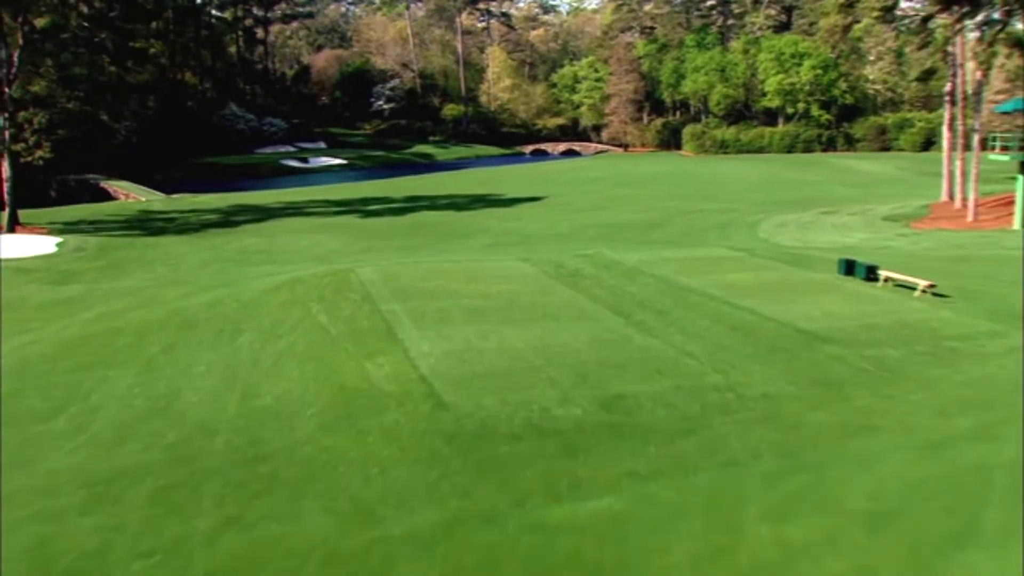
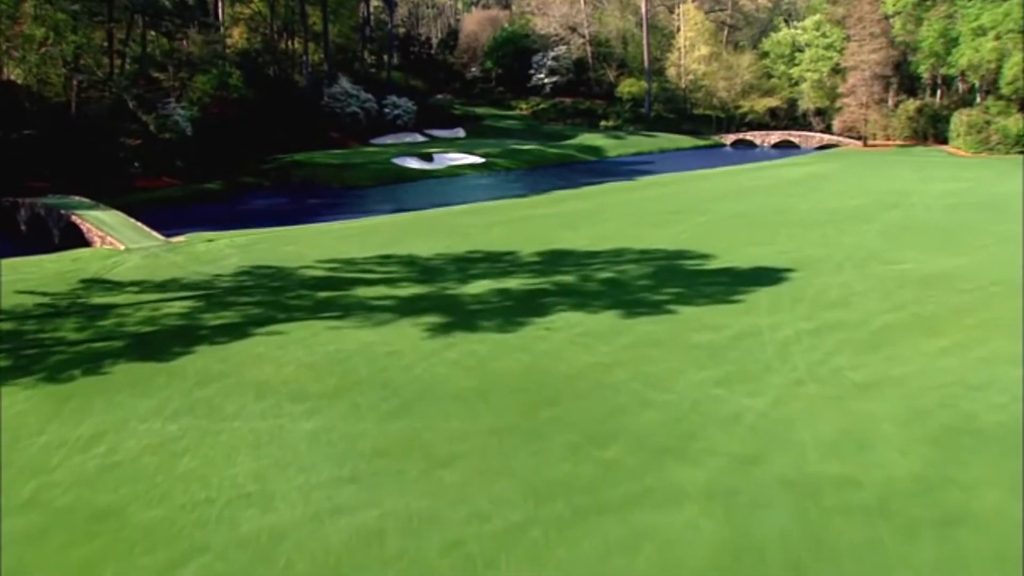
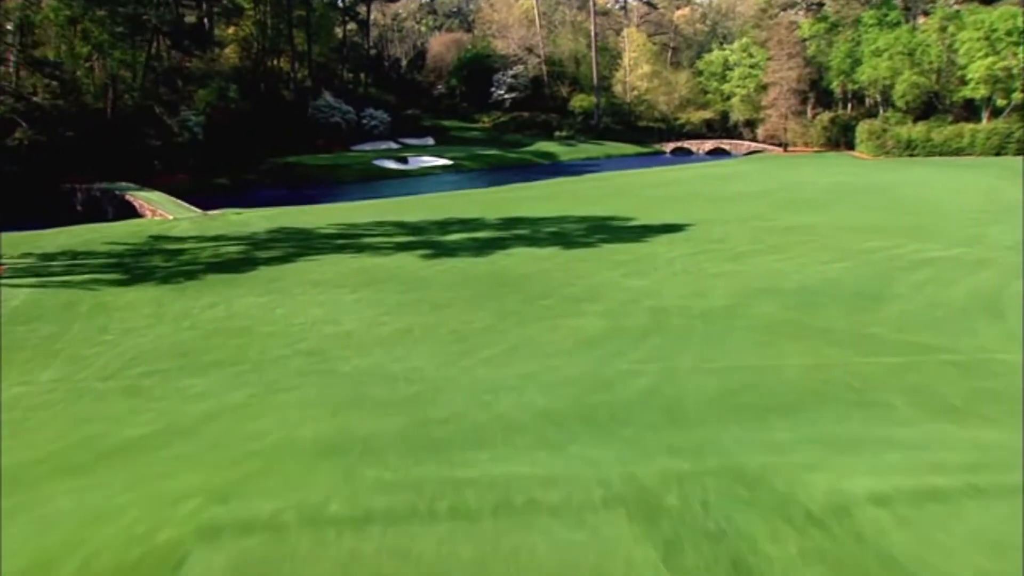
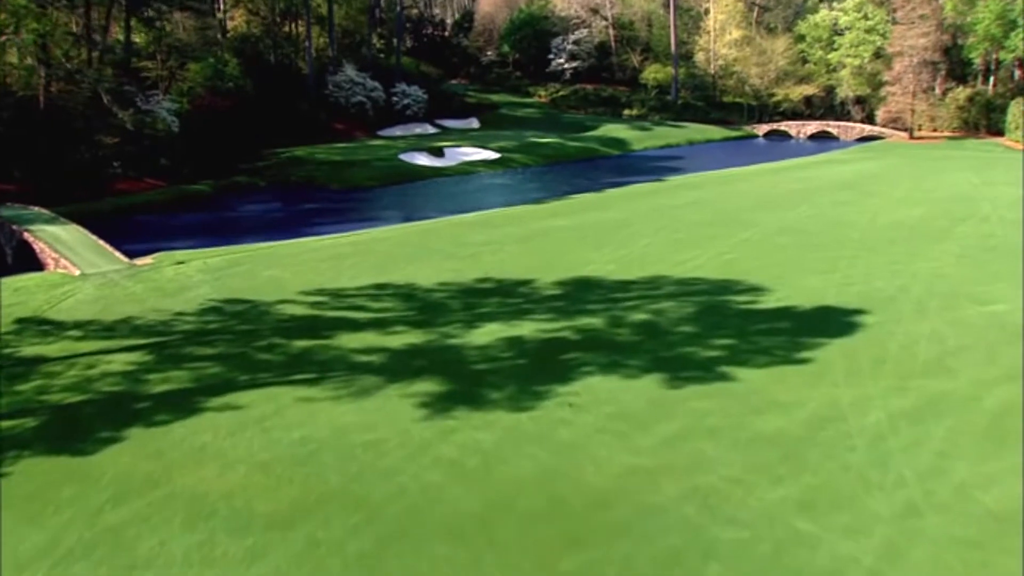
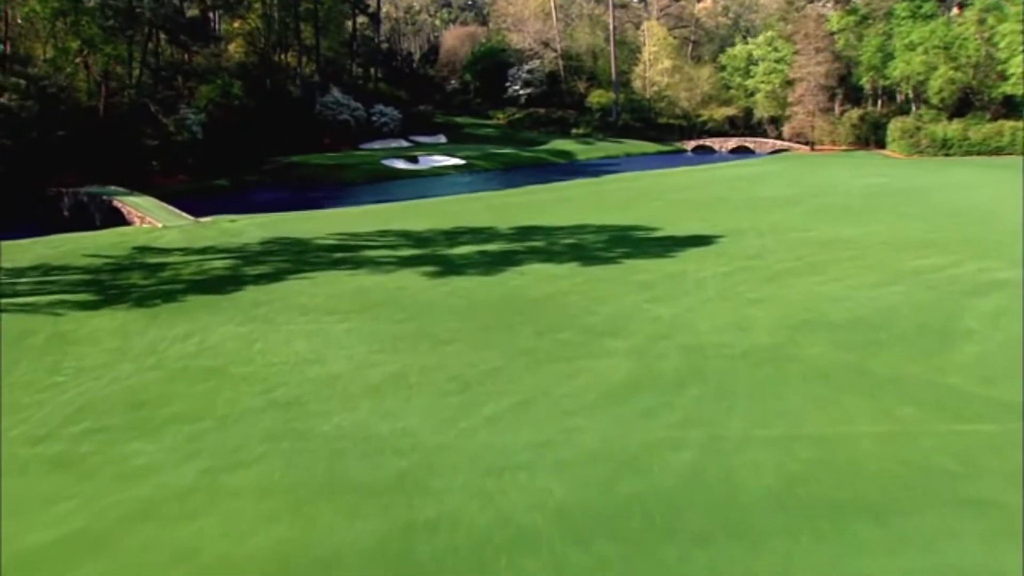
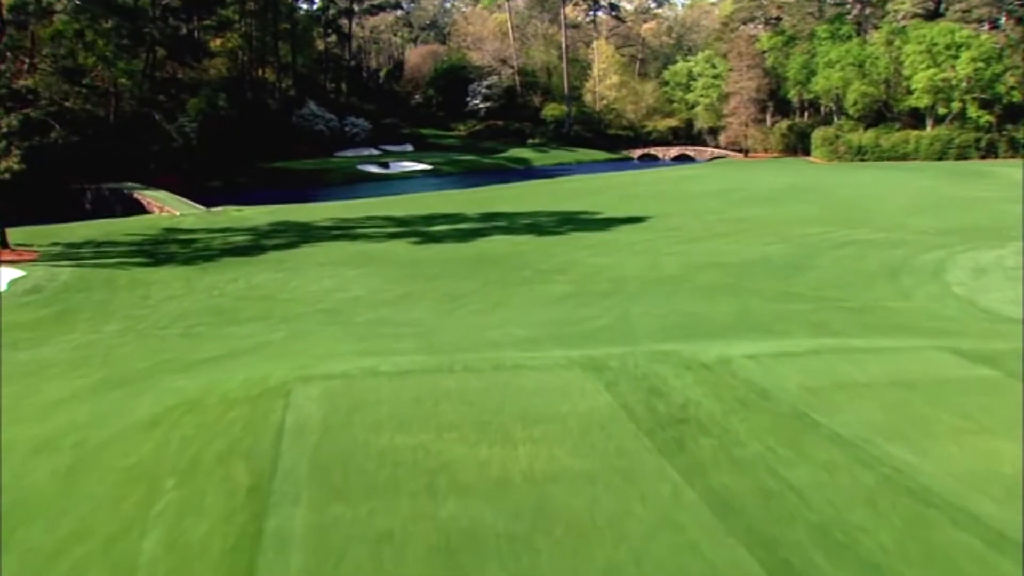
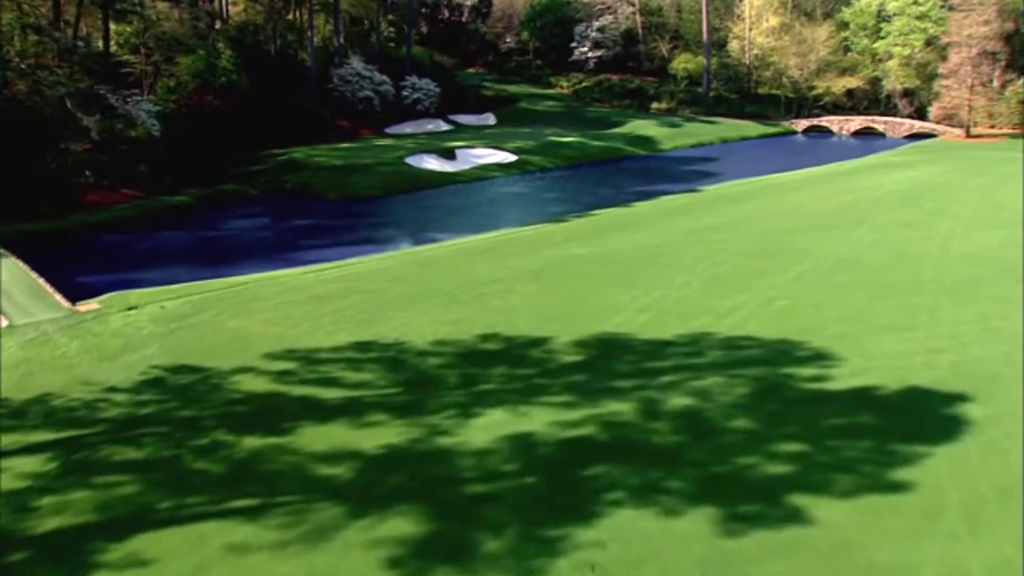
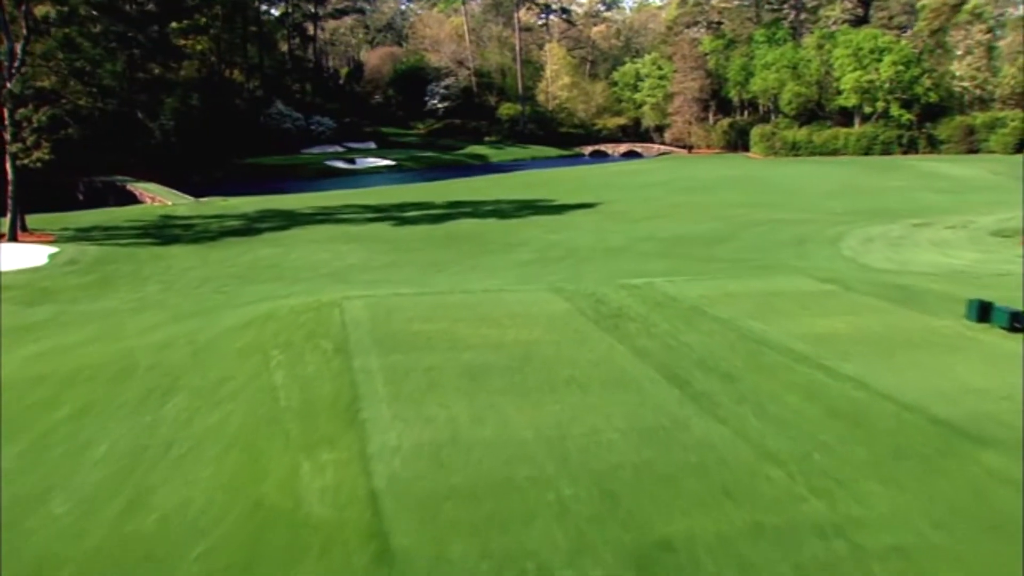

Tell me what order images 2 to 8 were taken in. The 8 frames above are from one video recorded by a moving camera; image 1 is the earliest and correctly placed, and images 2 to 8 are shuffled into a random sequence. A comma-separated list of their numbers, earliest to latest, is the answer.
8, 6, 3, 5, 2, 4, 7
